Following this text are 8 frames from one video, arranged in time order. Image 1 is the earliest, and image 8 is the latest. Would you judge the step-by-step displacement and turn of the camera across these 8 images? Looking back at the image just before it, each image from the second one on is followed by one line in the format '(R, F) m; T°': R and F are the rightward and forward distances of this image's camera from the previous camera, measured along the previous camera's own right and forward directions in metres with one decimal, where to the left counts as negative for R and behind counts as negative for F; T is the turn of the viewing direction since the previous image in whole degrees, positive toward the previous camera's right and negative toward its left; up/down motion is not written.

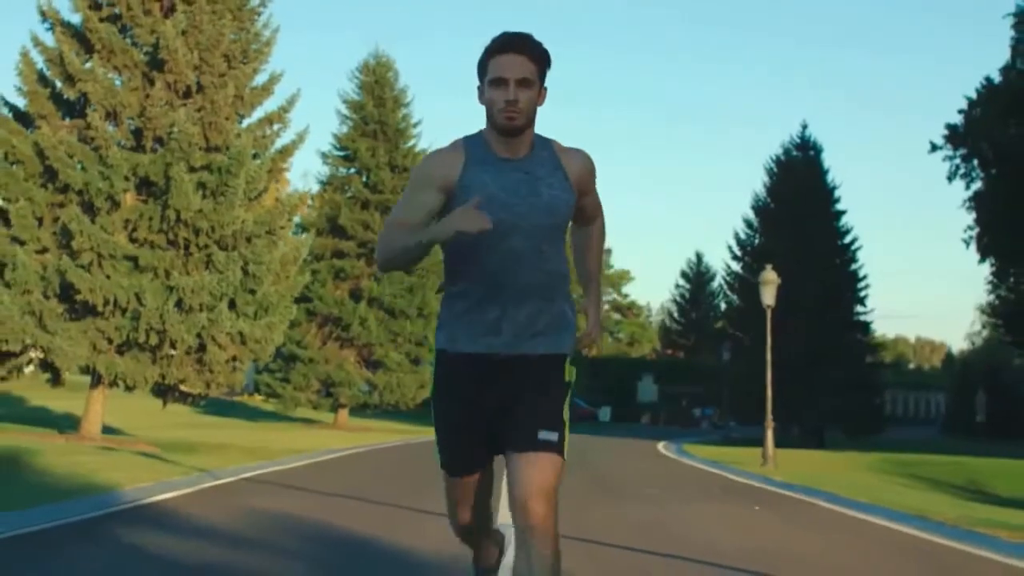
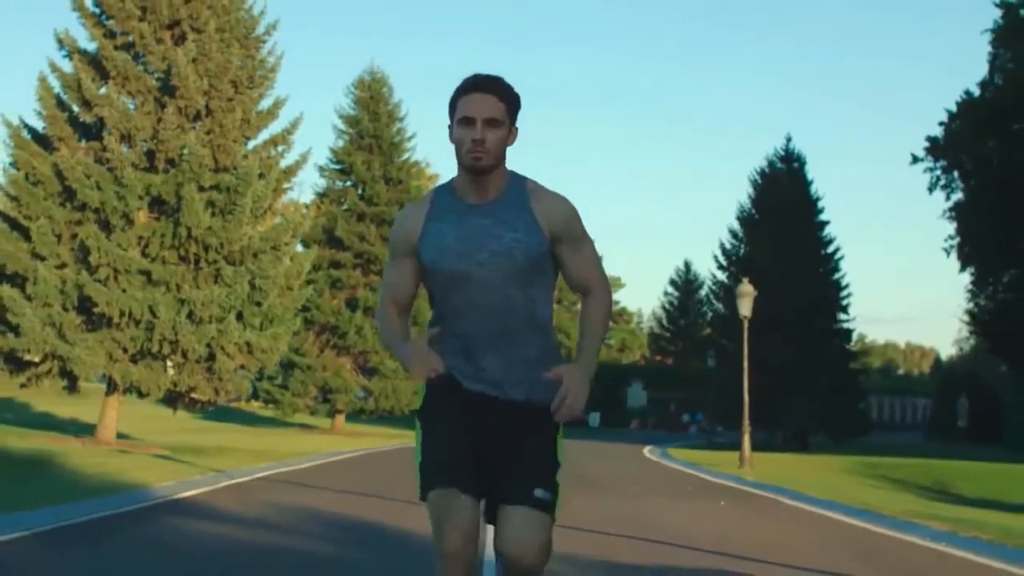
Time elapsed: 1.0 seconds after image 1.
(0.0, -1.7) m; 0°
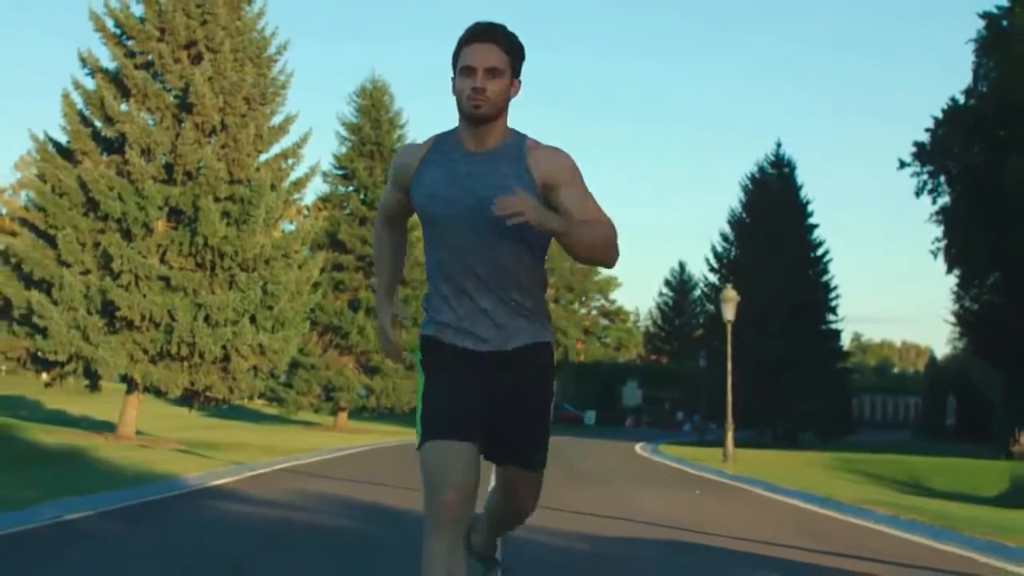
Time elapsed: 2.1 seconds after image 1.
(0.0, -1.9) m; 0°
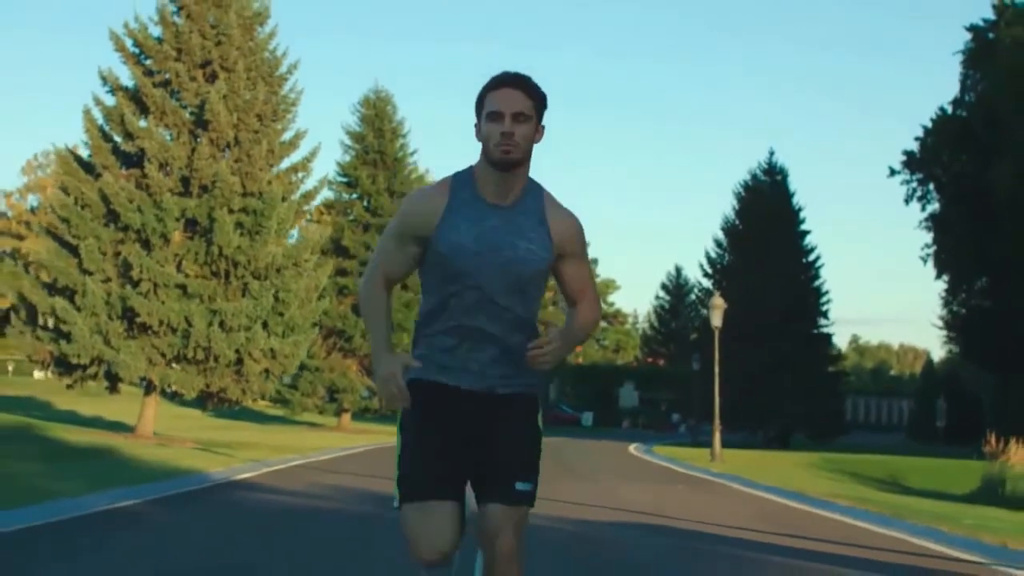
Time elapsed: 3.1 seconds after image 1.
(0.0, -1.7) m; 0°
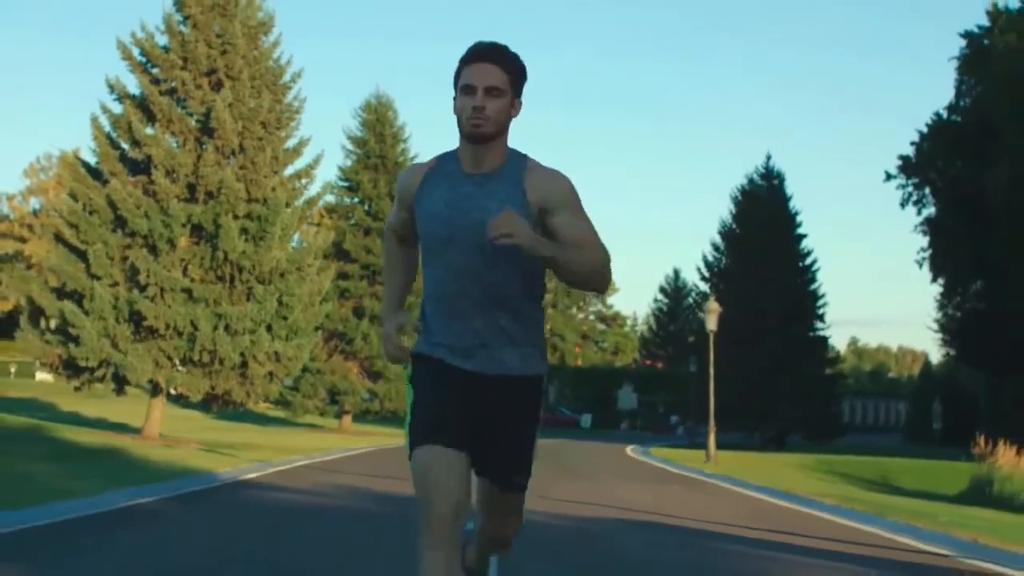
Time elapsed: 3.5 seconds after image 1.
(0.0, -0.7) m; 0°
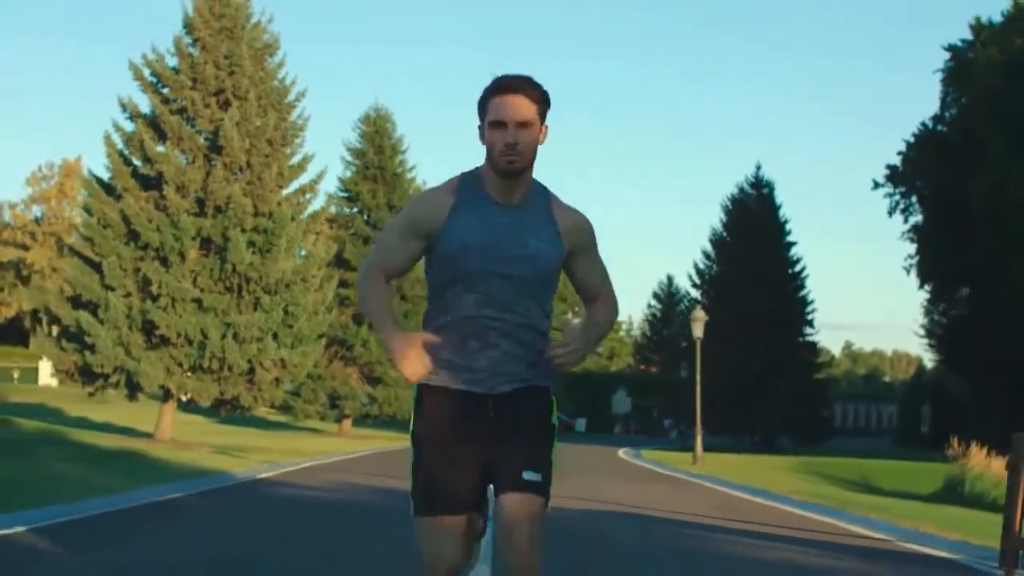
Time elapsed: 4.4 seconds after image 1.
(0.0, -1.6) m; 0°
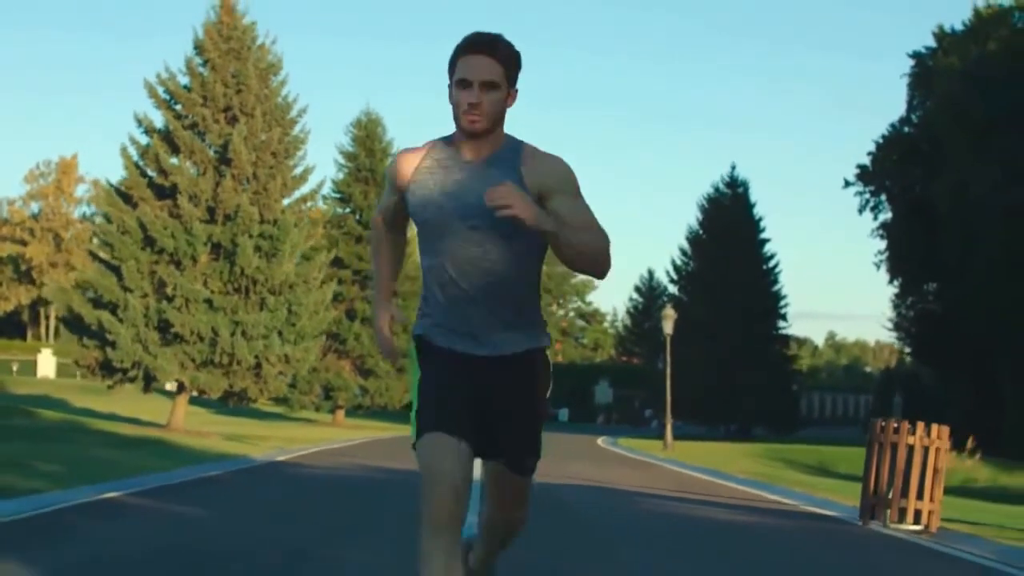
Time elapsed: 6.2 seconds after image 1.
(0.0, -3.2) m; +1°
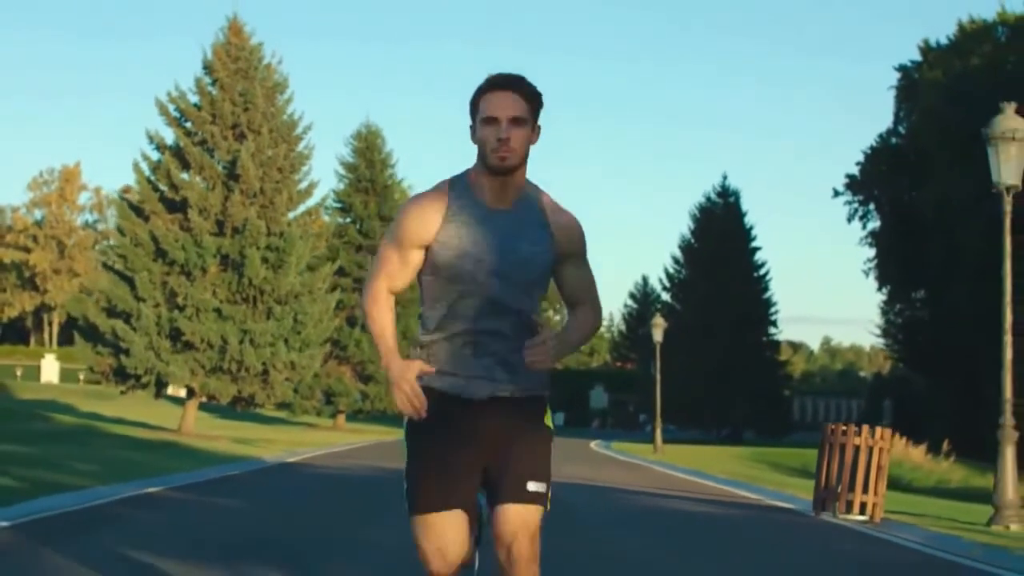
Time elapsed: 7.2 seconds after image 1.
(0.0, -1.7) m; 0°
